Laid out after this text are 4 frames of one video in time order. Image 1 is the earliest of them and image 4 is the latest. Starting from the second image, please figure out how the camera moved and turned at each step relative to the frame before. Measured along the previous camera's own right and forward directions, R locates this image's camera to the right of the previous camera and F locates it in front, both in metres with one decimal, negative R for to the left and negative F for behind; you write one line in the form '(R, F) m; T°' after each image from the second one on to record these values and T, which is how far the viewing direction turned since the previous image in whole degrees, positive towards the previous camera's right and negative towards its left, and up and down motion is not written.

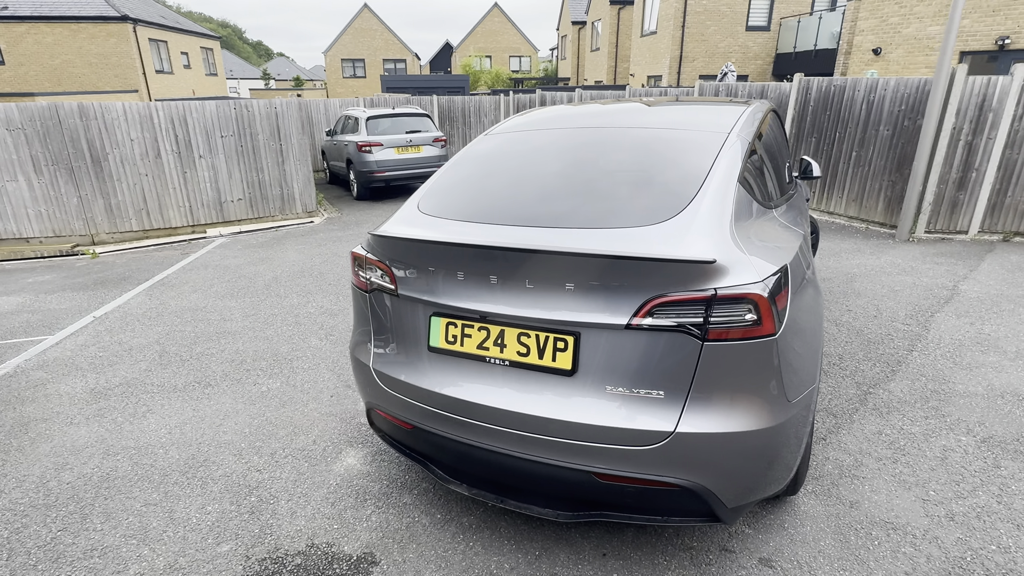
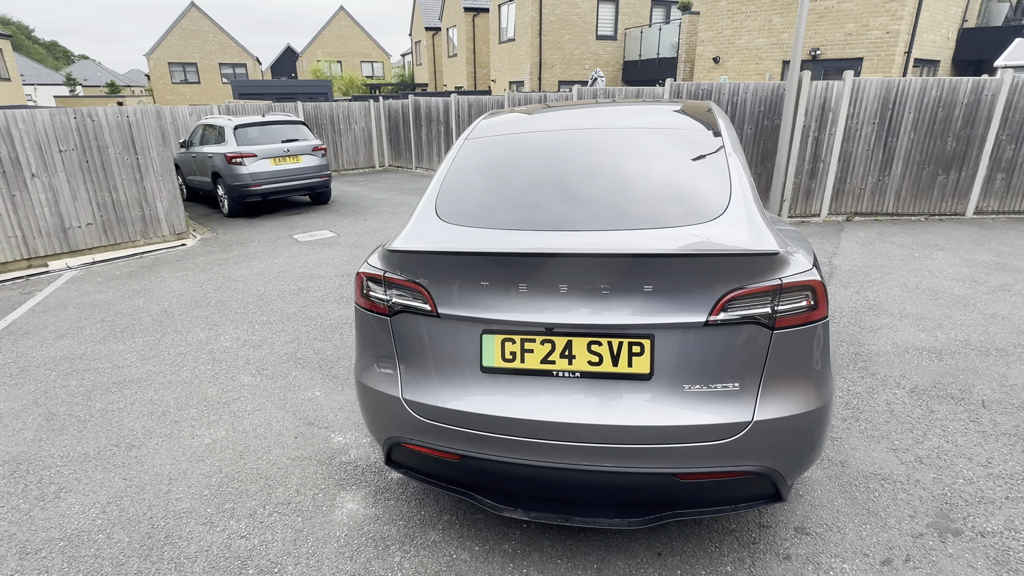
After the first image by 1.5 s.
(-0.6, +0.2) m; +14°
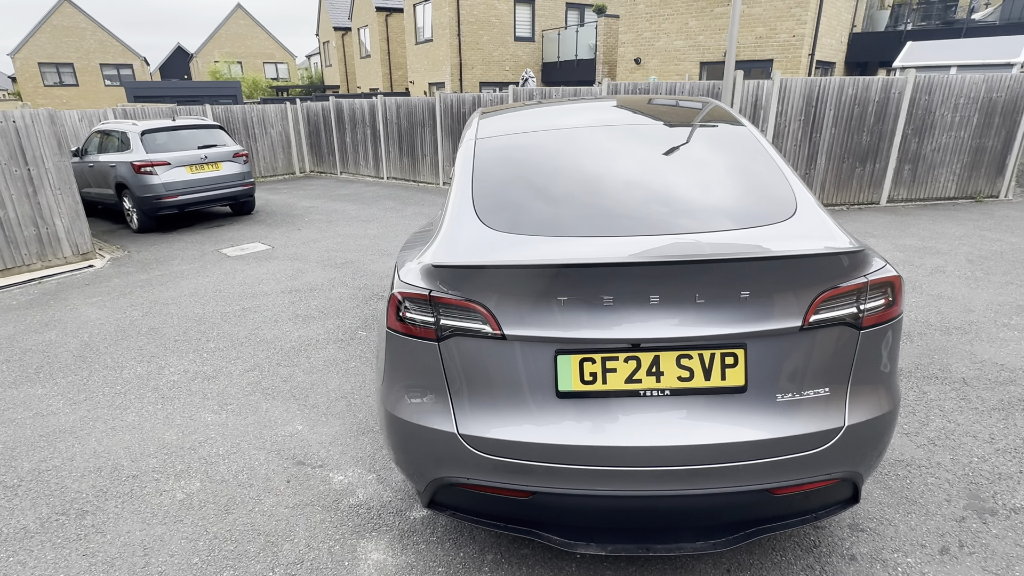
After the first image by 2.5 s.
(-0.4, +0.2) m; +8°
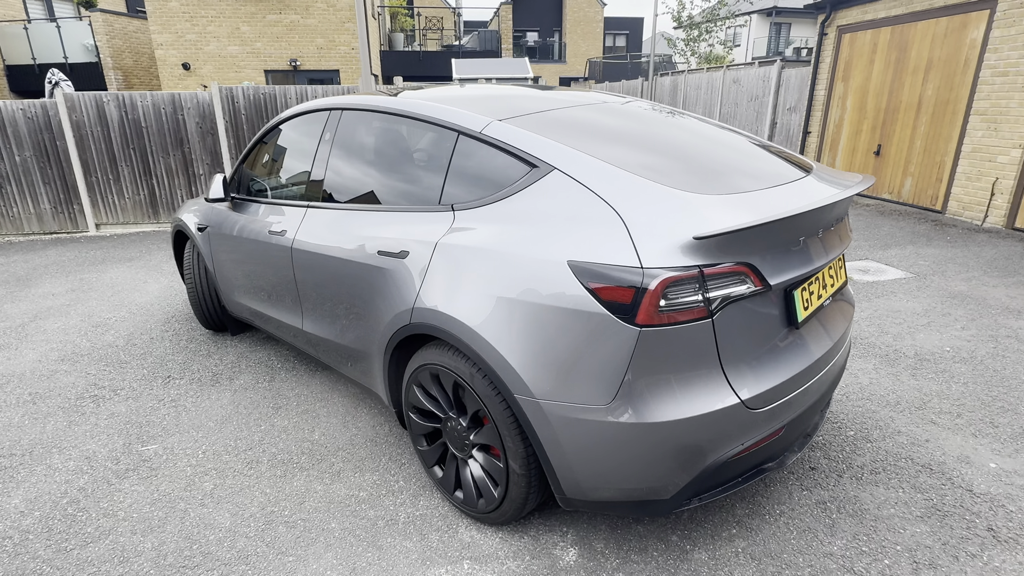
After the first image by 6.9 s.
(-1.7, +1.0) m; +45°
